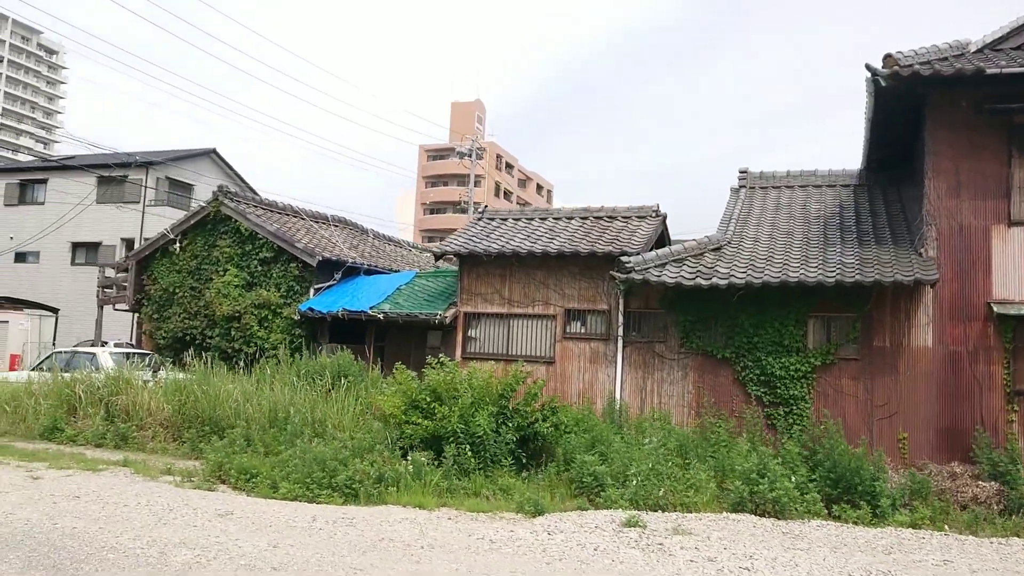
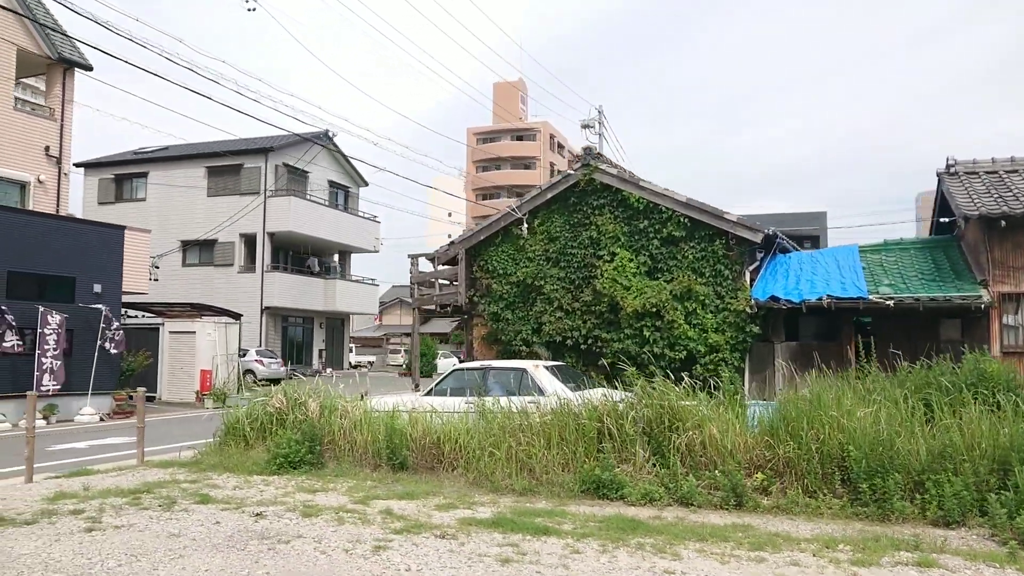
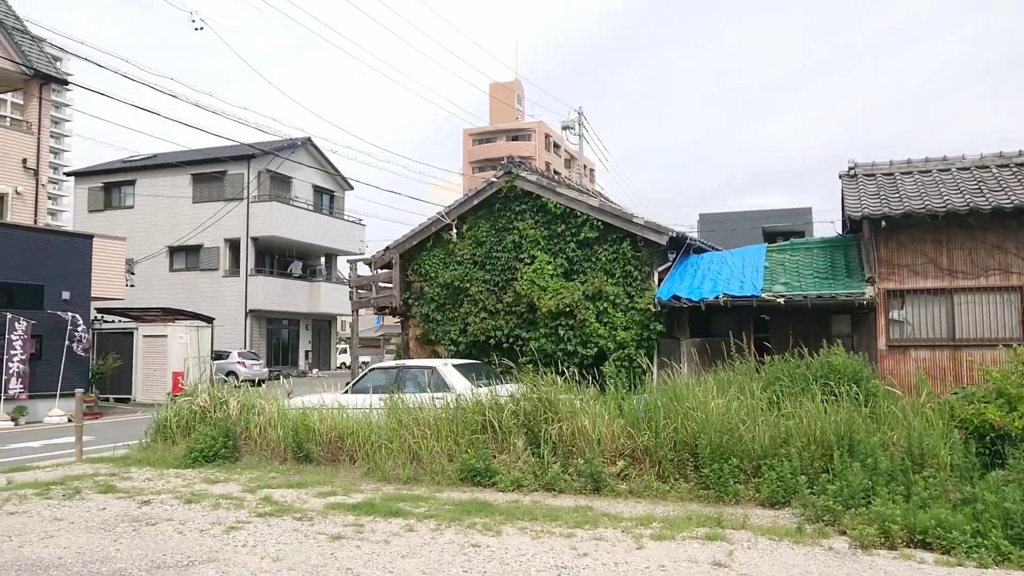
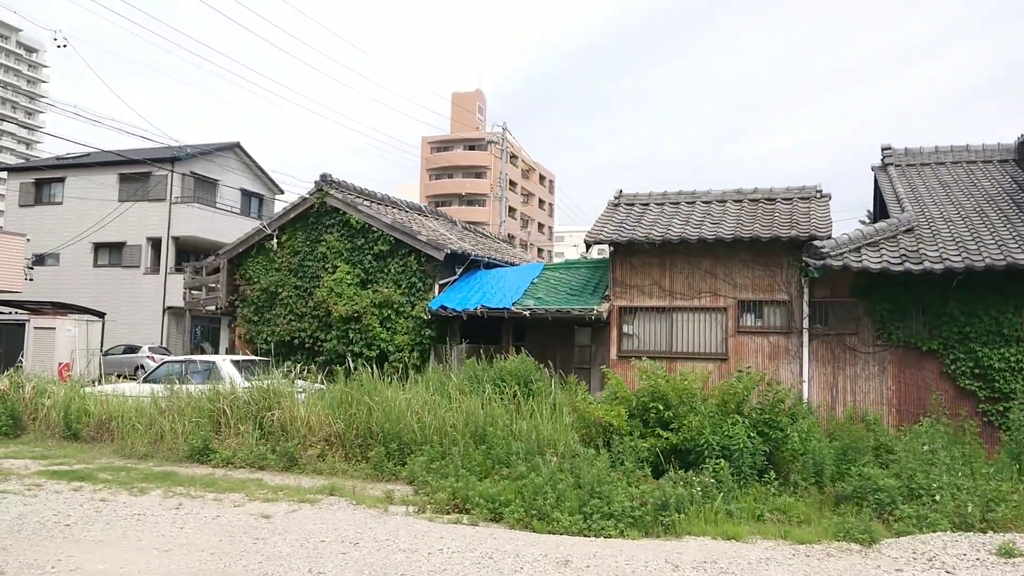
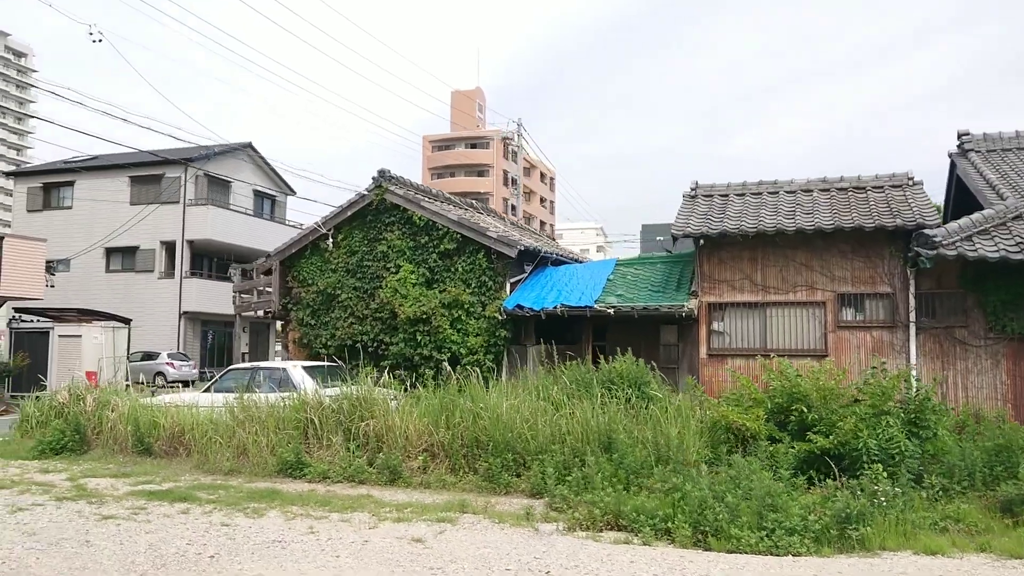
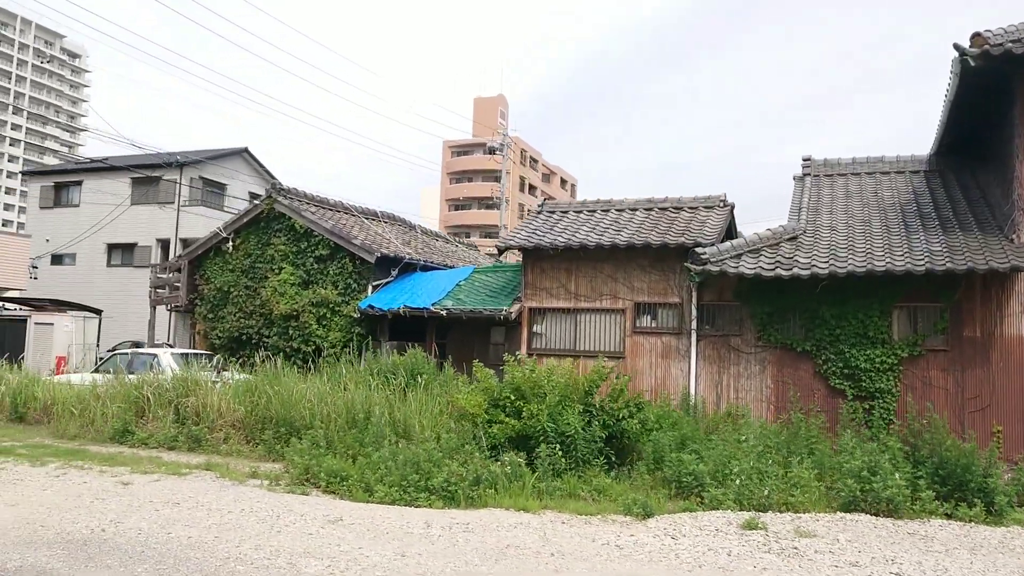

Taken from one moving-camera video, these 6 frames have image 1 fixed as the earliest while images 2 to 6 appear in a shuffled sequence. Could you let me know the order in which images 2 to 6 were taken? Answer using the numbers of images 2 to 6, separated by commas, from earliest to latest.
6, 4, 5, 3, 2
